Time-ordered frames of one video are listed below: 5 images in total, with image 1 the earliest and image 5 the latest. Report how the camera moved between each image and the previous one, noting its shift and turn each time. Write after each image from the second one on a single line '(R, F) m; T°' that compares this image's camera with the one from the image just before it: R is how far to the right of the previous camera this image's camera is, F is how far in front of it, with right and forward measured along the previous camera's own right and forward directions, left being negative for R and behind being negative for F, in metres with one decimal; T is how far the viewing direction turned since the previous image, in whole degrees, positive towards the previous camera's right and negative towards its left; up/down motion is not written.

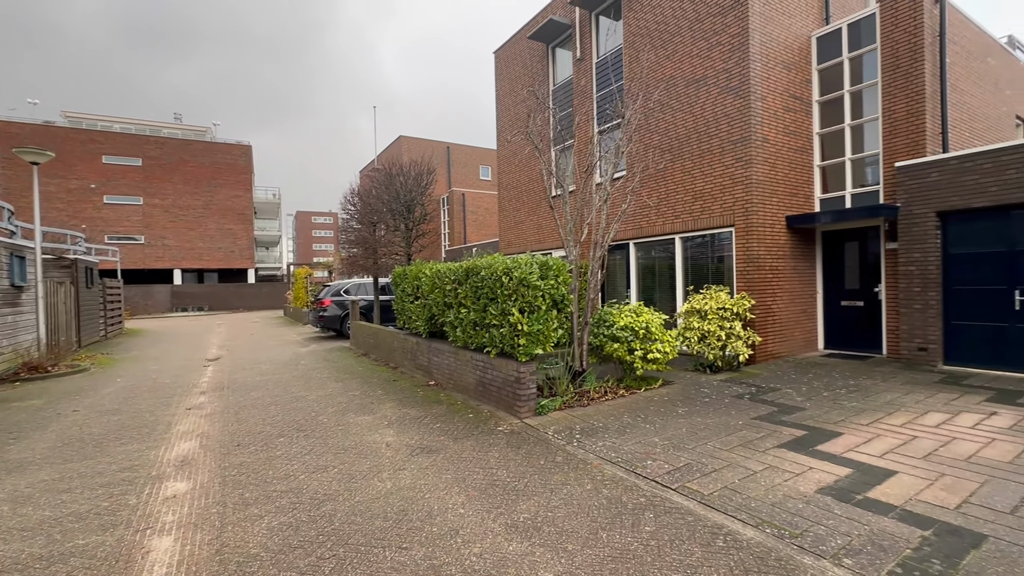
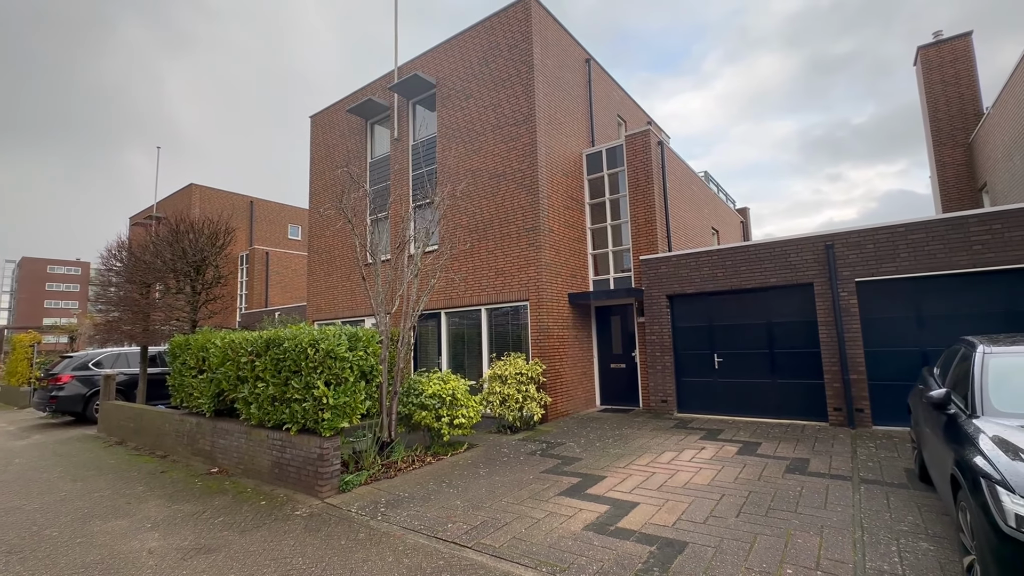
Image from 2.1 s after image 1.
(0.0, -0.4) m; +22°
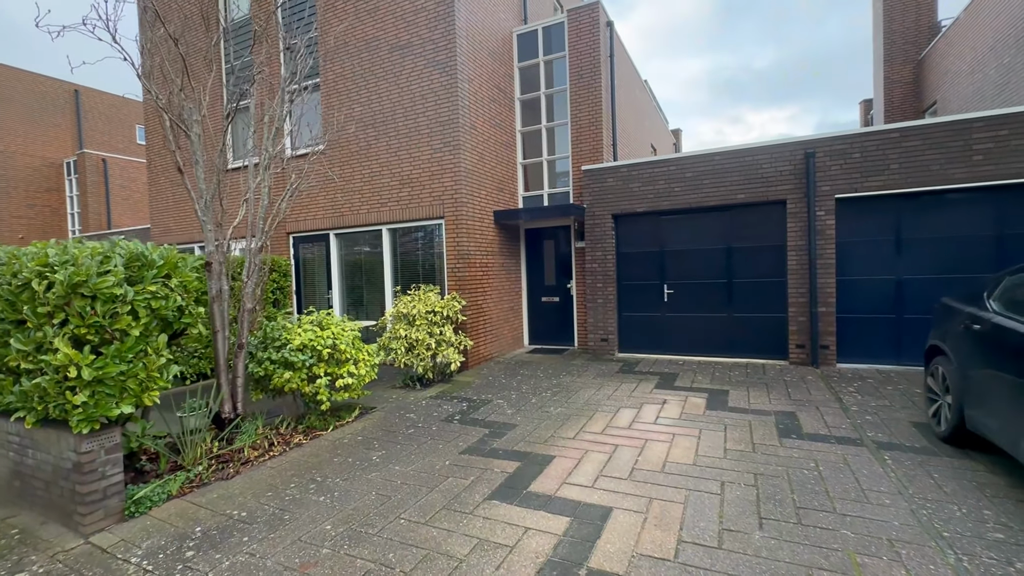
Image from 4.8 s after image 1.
(+0.1, +1.9) m; +10°
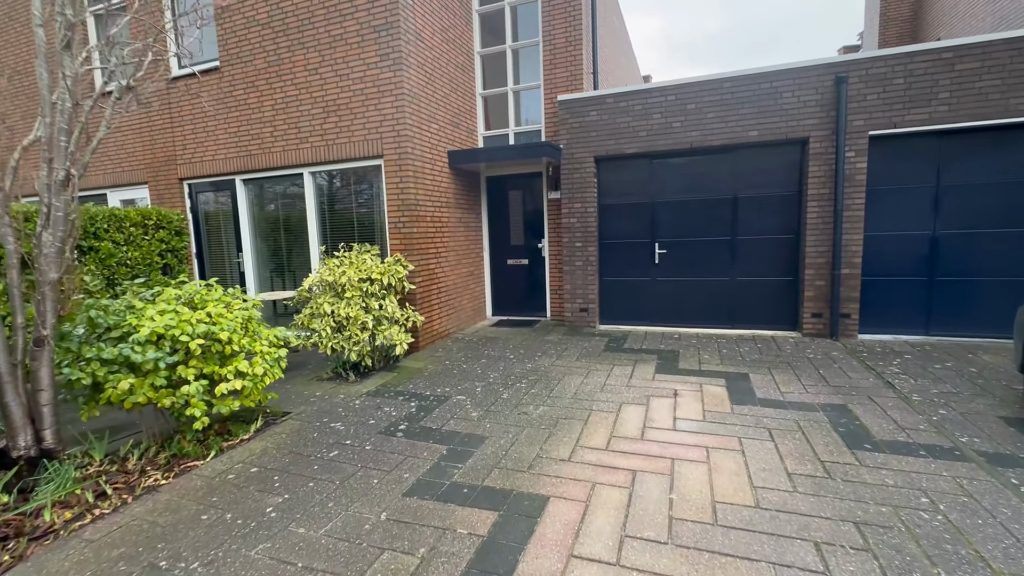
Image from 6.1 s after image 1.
(-0.1, +1.4) m; +5°
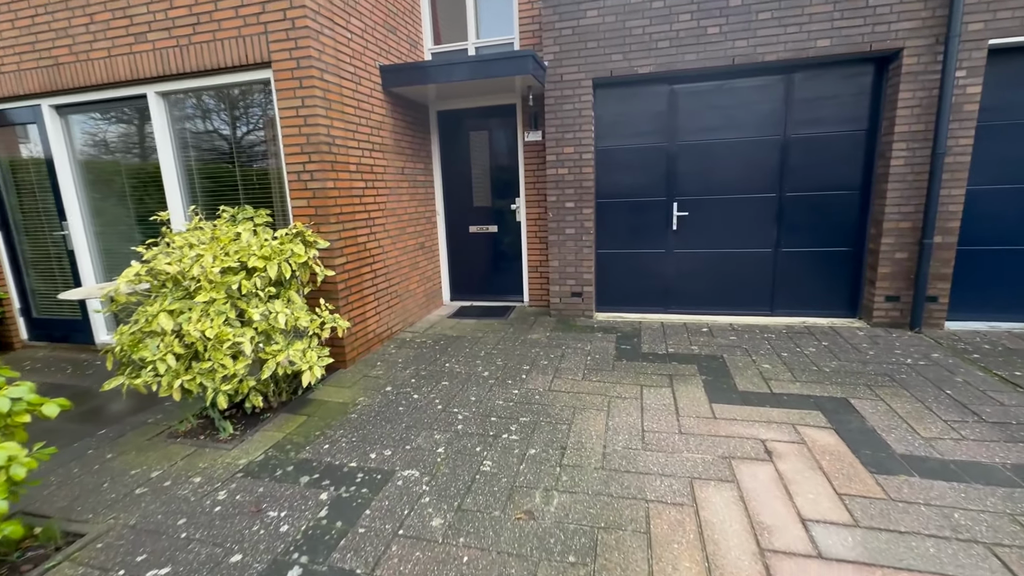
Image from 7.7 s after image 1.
(-0.2, +1.8) m; +6°
